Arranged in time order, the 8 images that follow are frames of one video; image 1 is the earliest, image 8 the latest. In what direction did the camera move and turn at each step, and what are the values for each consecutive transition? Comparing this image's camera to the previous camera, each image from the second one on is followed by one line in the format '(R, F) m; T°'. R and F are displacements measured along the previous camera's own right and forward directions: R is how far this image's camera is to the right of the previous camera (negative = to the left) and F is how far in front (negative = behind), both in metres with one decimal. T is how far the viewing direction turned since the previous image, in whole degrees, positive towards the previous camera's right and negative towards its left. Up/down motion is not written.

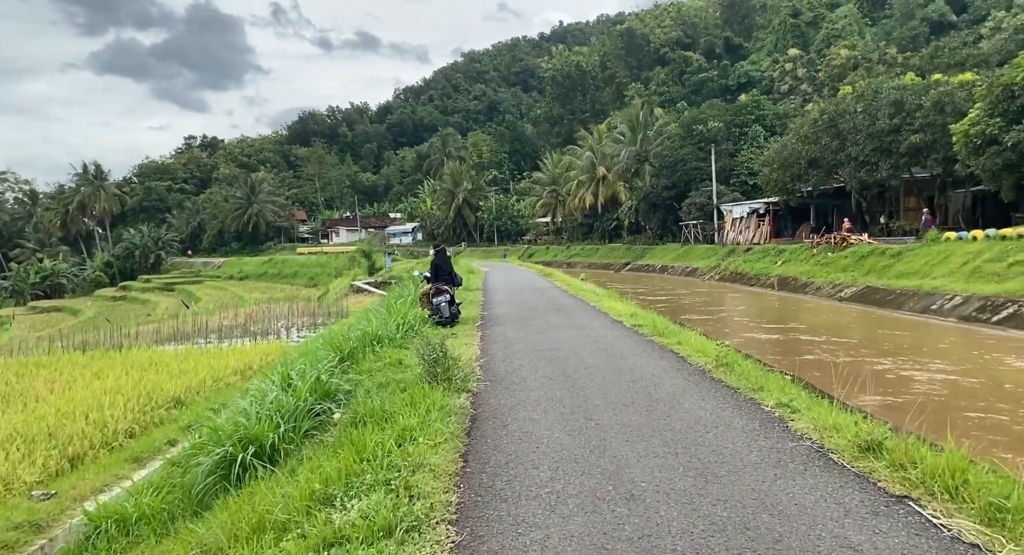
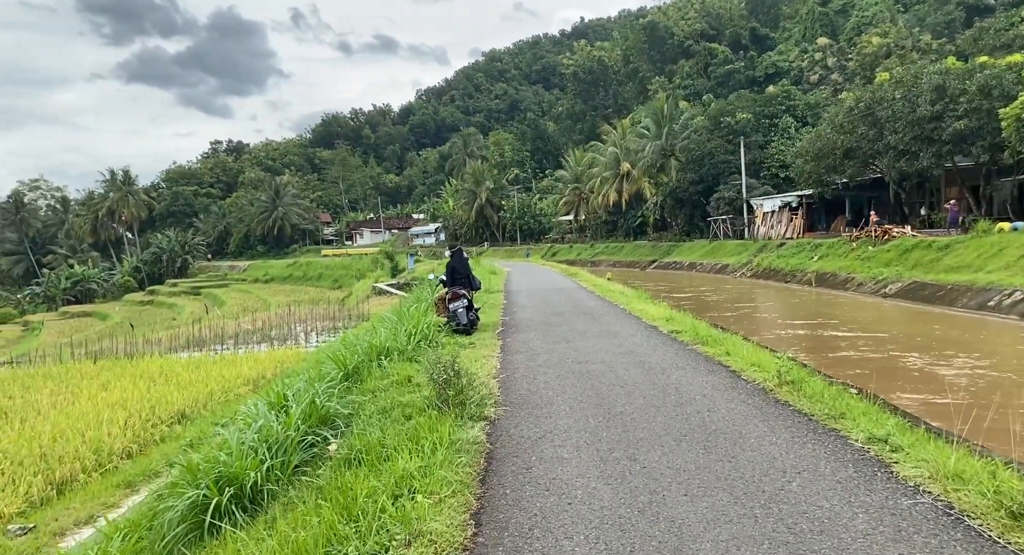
(0.0, +0.8) m; -2°
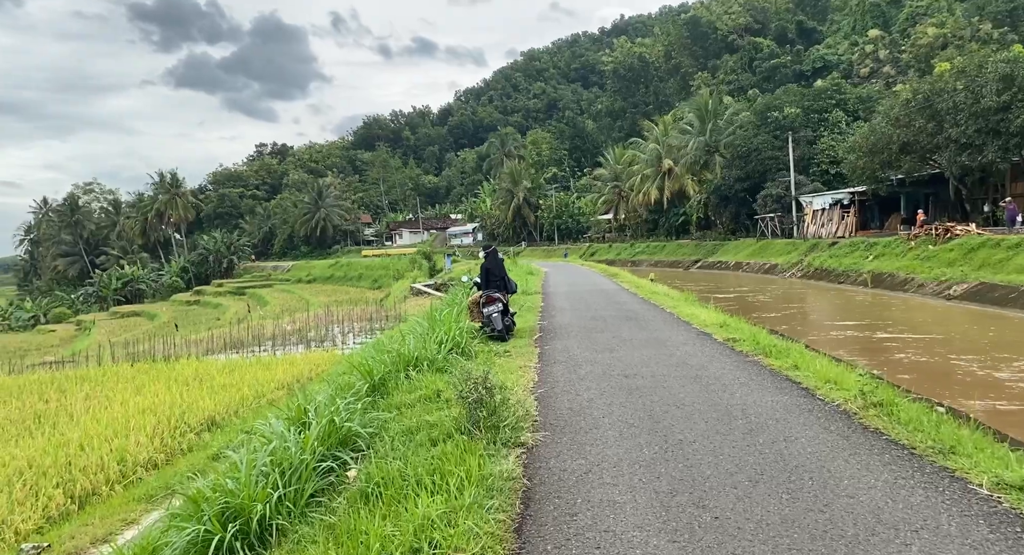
(0.0, +0.6) m; -3°
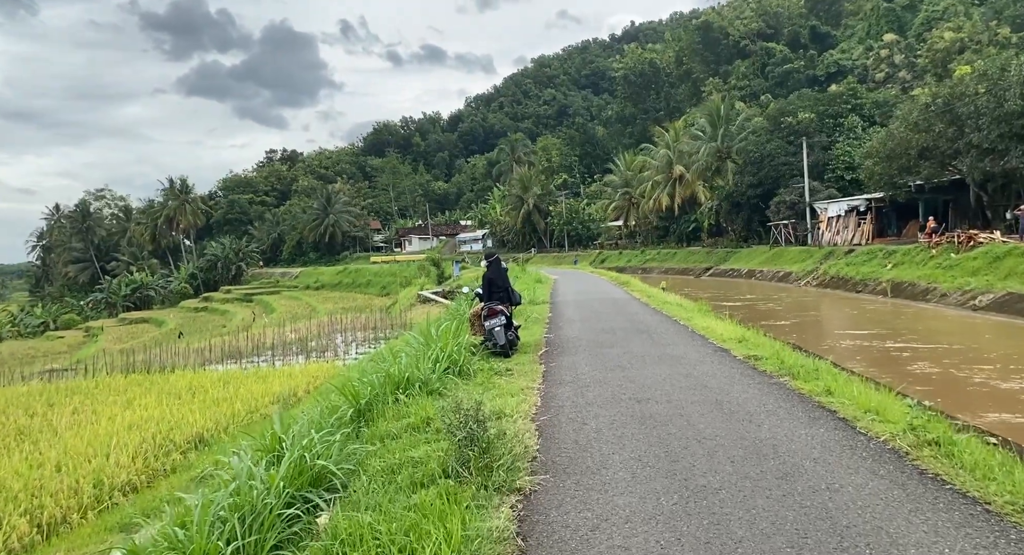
(+0.1, +0.5) m; -1°
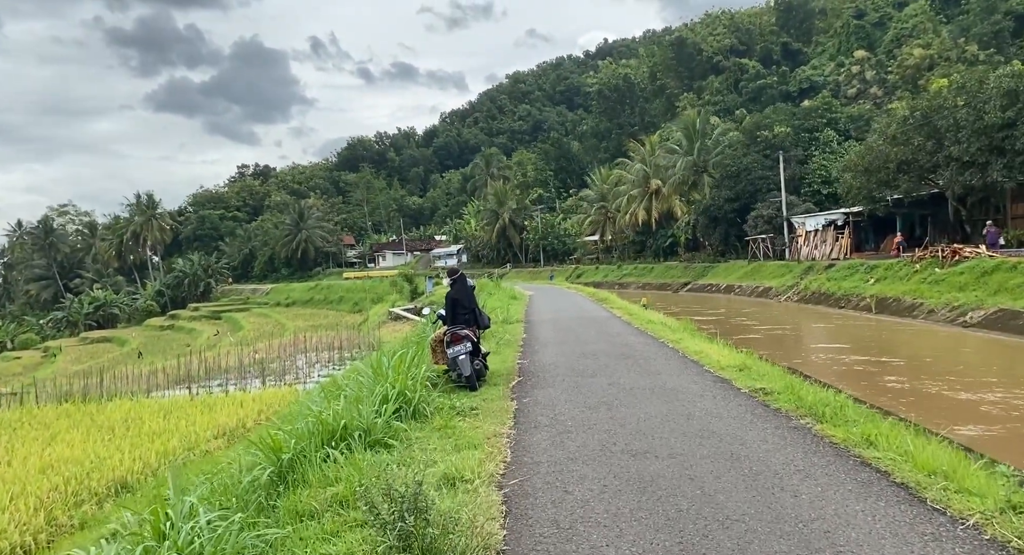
(+0.1, +1.0) m; +2°
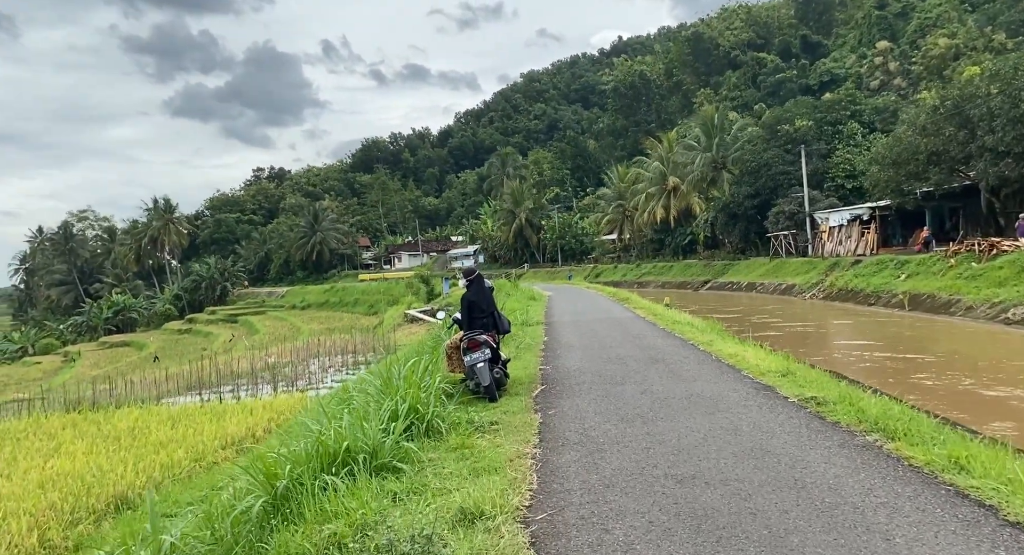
(0.0, +0.5) m; -1°
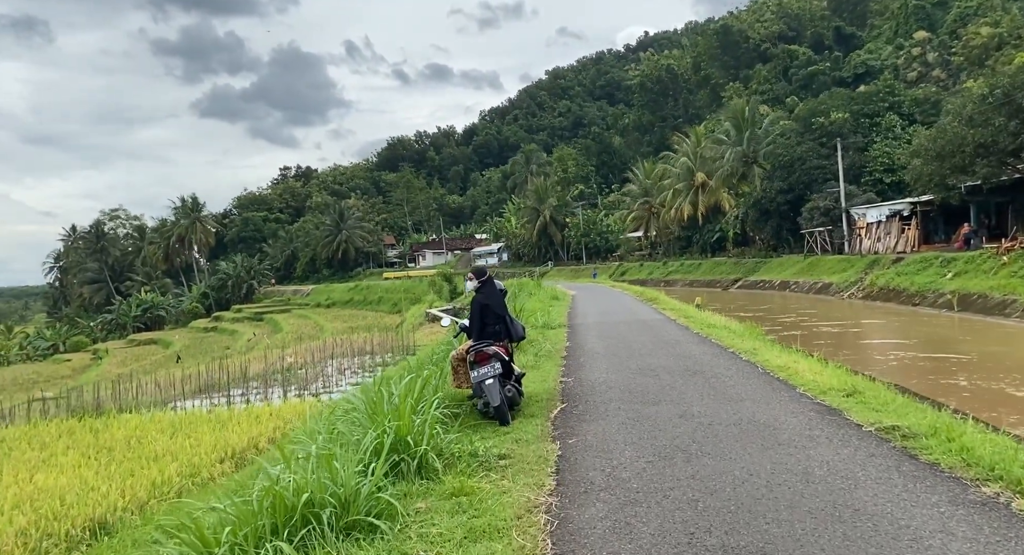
(+0.1, +0.9) m; -2°
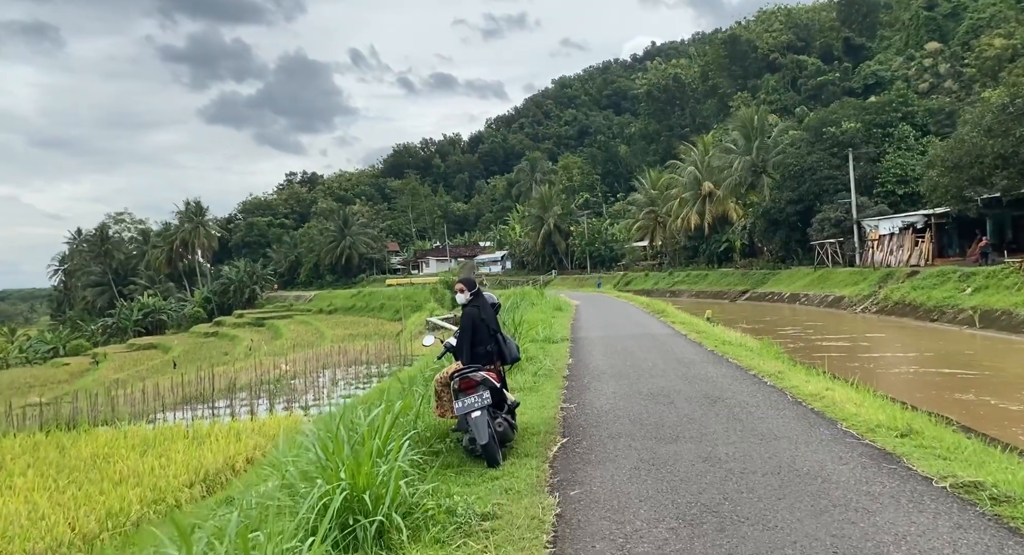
(+0.1, +0.8) m; 0°
